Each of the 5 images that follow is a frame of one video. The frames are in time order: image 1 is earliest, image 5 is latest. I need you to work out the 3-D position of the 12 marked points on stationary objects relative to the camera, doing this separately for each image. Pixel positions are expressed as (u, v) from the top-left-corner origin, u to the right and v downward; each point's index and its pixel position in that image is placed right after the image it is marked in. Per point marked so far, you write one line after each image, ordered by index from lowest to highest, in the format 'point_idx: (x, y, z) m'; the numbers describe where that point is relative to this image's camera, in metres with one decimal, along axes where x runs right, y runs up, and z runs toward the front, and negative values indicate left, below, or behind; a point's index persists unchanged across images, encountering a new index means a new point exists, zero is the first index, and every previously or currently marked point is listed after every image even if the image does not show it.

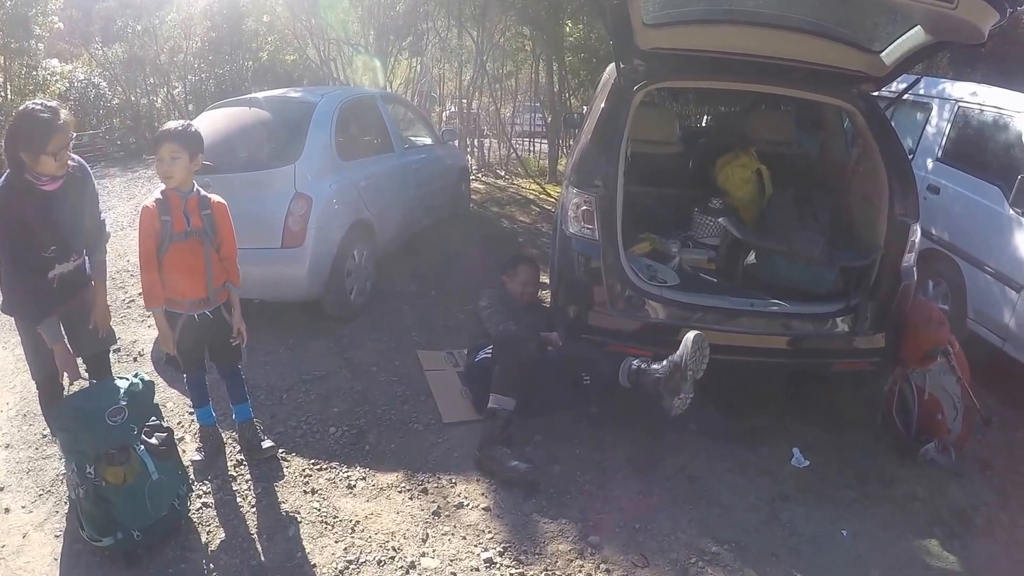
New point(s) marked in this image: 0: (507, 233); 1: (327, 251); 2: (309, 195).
0: (-0.1, +0.8, +6.7) m
1: (-1.6, +0.3, +4.5) m
2: (-1.7, +0.8, +4.5) m
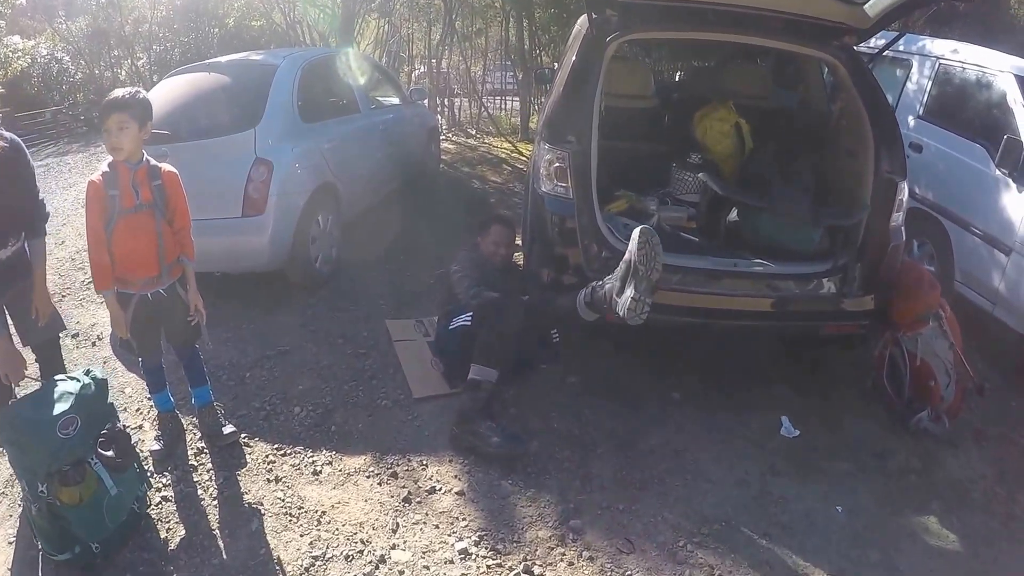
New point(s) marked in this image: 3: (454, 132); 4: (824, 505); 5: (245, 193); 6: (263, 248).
0: (-0.4, +1.1, +6.4) m
1: (-1.8, +0.5, +4.3) m
2: (-1.9, +1.0, +4.2) m
3: (-0.9, +2.7, +9.4) m
4: (+1.6, -1.1, +2.7) m
5: (-2.0, +0.7, +4.1) m
6: (-1.9, +0.3, +4.2) m
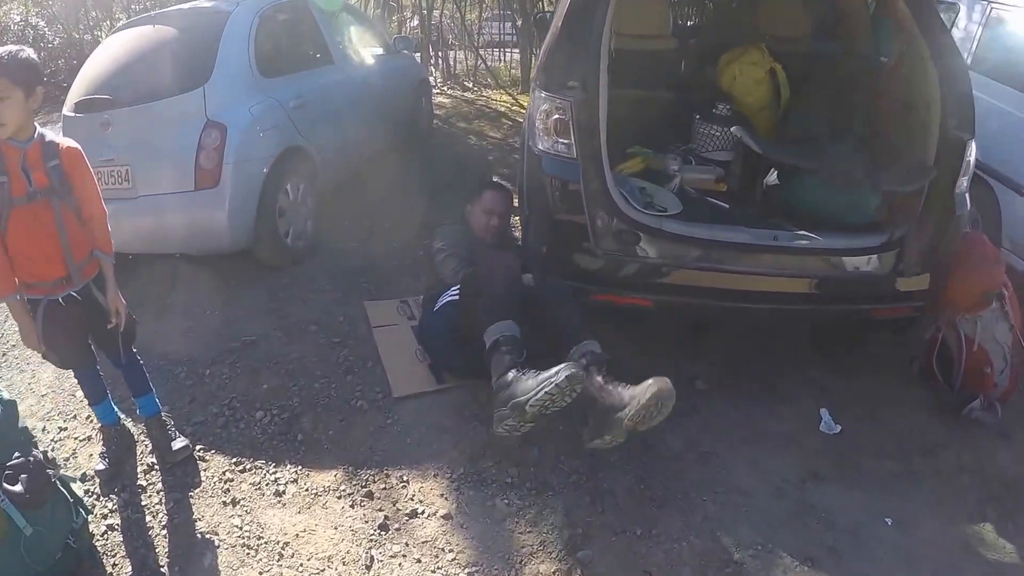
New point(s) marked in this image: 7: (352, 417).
0: (-0.4, +1.4, +5.9) m
1: (-1.8, +0.7, +3.8) m
2: (-2.0, +1.1, +3.7) m
3: (-1.0, +3.2, +8.7) m
4: (+1.6, -1.0, +2.4) m
5: (-2.1, +0.8, +3.6) m
6: (-2.0, +0.4, +3.7) m
7: (-0.8, -0.7, +2.7) m
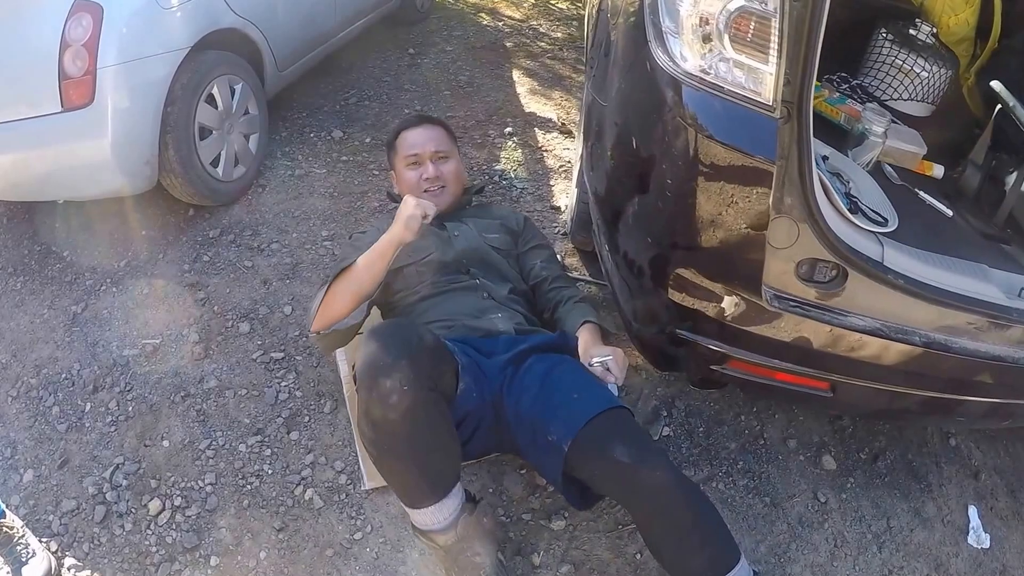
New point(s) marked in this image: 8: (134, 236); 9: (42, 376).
0: (-0.2, +2.0, +4.4) m
1: (-1.6, +0.8, +2.4) m
2: (-1.7, +1.2, +2.2) m
3: (-0.8, +4.5, +6.7) m
4: (+1.7, -1.3, +1.6) m
5: (-1.9, +0.9, +2.2) m
6: (-1.8, +0.6, +2.4) m
7: (-0.7, -0.8, +1.8) m
8: (-1.9, +0.3, +2.7) m
9: (-2.0, -0.4, +2.3) m
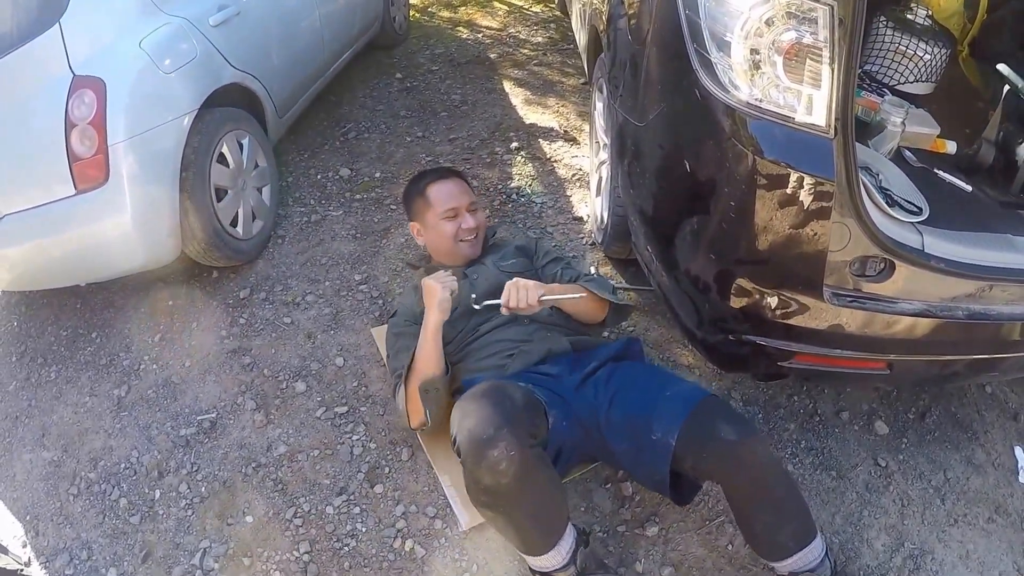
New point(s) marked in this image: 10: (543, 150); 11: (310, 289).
0: (-0.4, +1.9, +4.3) m
1: (-1.5, +0.5, +2.4) m
2: (-1.6, +0.9, +2.2) m
3: (-1.4, +4.3, +6.6) m
4: (+2.1, -1.2, +1.7) m
5: (-1.8, +0.6, +2.2) m
6: (-1.6, +0.2, +2.3) m
7: (-0.3, -1.0, +1.8) m
8: (-1.7, -0.1, +2.7) m
9: (-1.7, -0.7, +2.2) m
10: (+0.2, +0.9, +3.4) m
11: (-1.0, 0.0, +2.7) m
